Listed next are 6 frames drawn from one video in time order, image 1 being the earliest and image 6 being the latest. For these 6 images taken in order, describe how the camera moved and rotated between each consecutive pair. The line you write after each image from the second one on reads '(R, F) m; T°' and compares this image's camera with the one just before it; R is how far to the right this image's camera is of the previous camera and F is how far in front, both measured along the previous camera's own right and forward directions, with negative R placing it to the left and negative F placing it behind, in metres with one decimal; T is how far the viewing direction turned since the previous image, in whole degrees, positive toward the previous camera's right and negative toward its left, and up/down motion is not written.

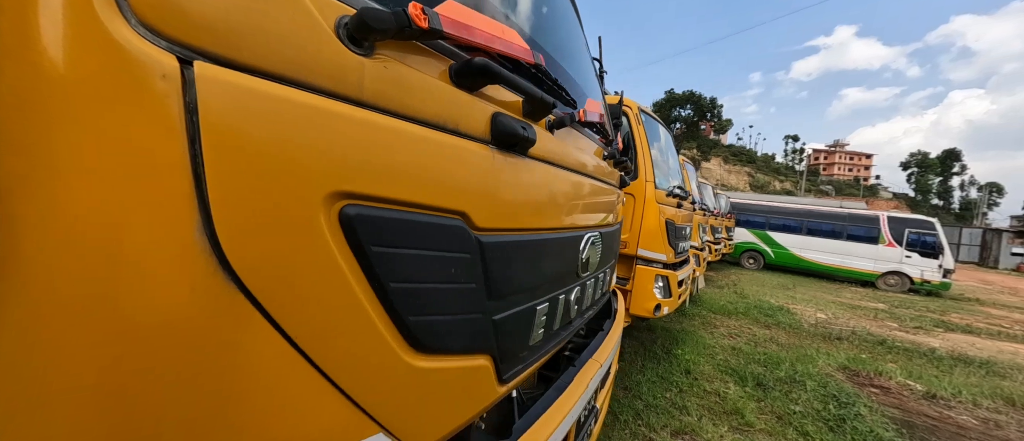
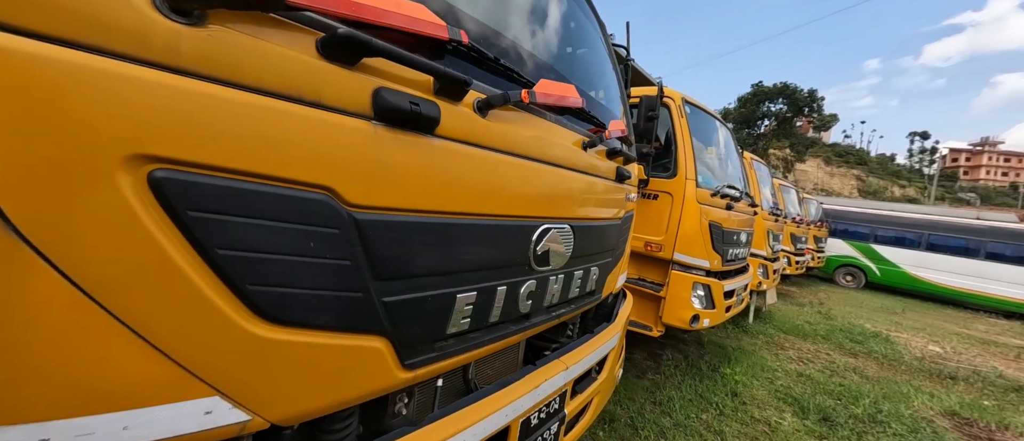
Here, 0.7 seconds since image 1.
(+0.3, +0.1) m; -11°
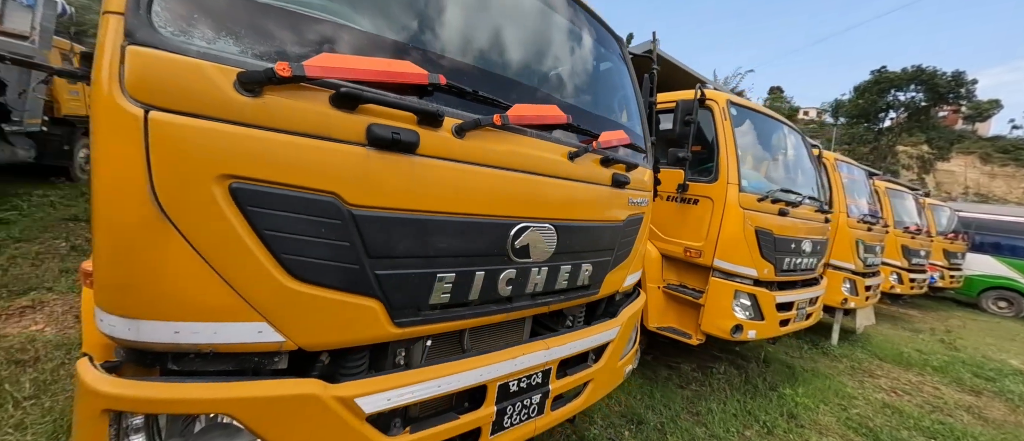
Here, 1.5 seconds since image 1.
(+0.3, -0.2) m; -12°
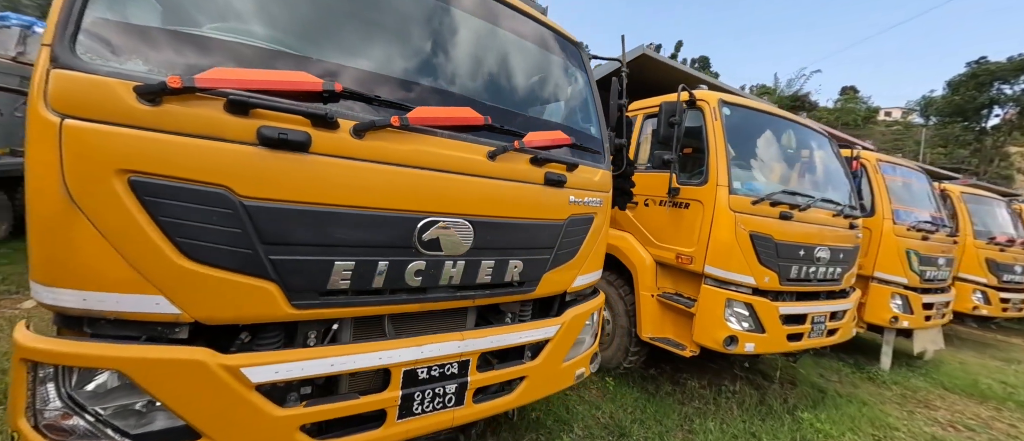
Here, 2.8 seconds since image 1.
(+0.5, 0.0) m; -8°
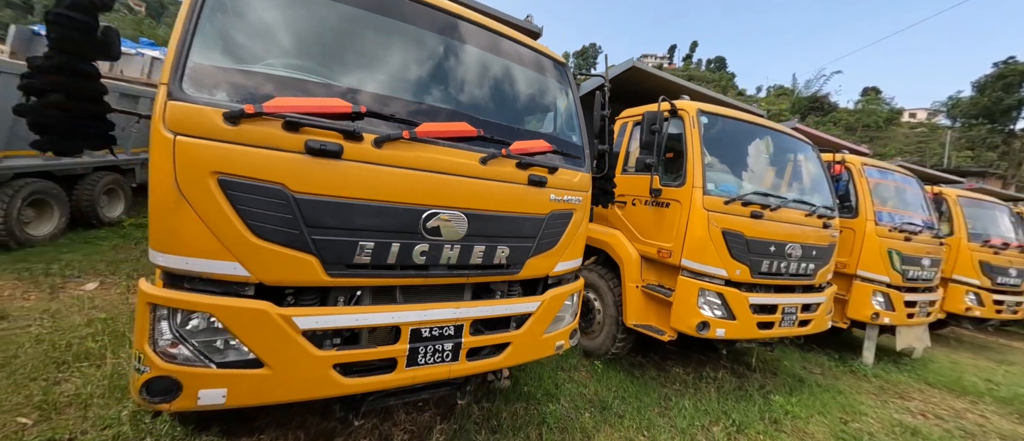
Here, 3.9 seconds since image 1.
(+0.1, -0.3) m; -2°
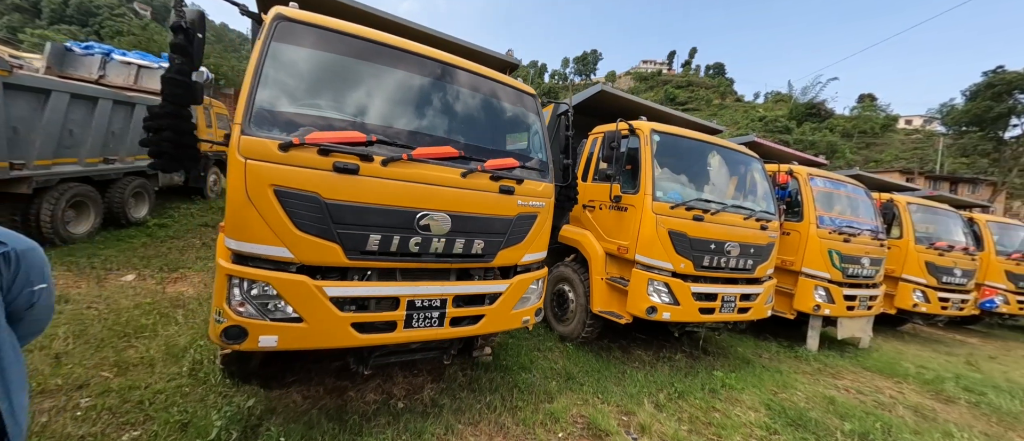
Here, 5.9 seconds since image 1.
(+0.2, -0.6) m; 0°
